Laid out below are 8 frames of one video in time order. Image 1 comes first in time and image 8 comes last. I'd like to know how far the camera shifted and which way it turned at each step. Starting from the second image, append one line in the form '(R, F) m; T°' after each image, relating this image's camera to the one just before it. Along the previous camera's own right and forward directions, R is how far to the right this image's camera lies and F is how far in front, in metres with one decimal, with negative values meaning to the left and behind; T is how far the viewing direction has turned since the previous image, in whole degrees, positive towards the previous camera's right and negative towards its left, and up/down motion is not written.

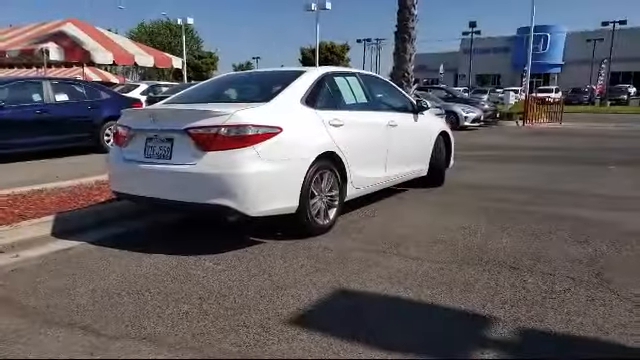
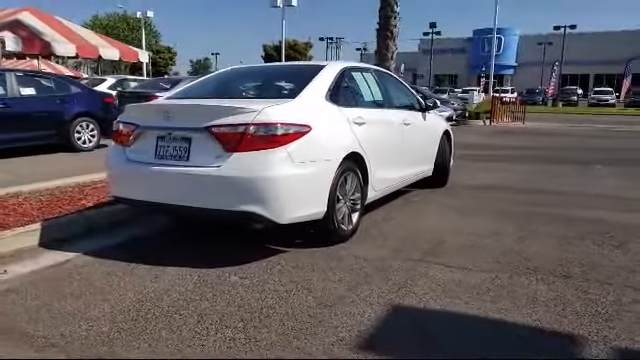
(-0.7, +0.4) m; +5°
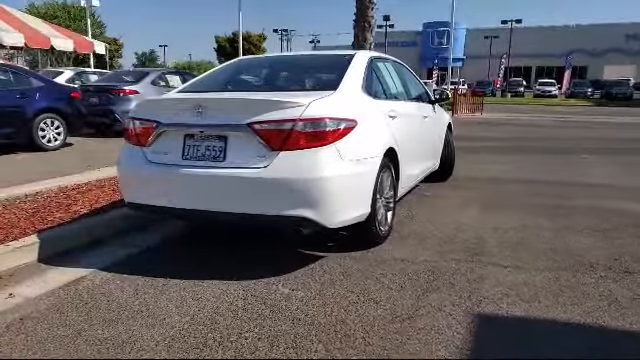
(-0.8, +0.4) m; +6°
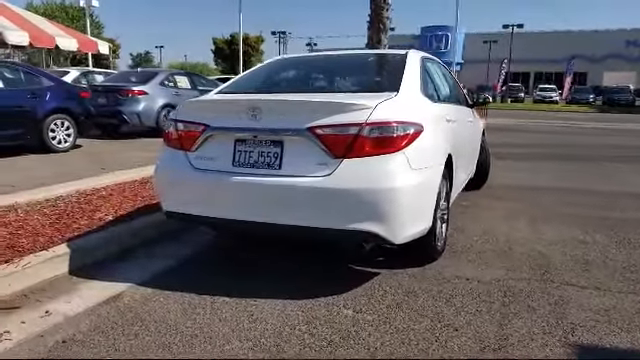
(-0.5, +0.3) m; +1°
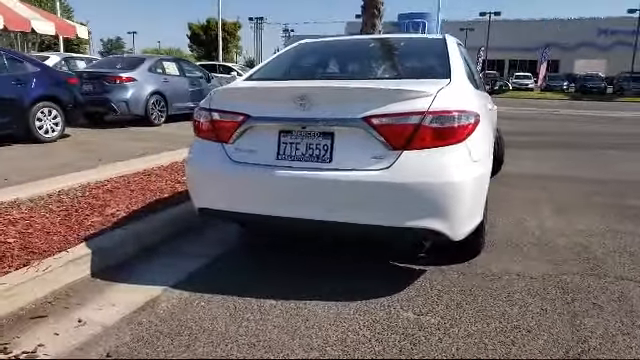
(-0.5, +0.3) m; +3°
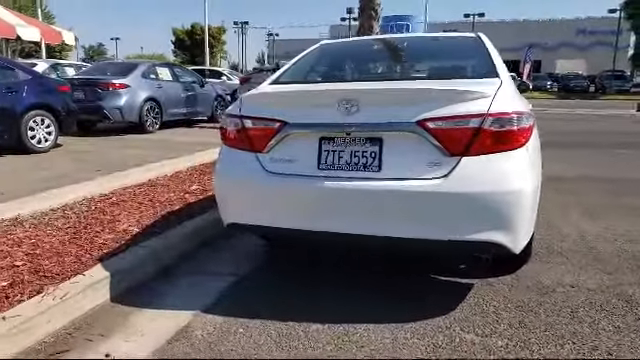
(-0.4, +0.3) m; +2°
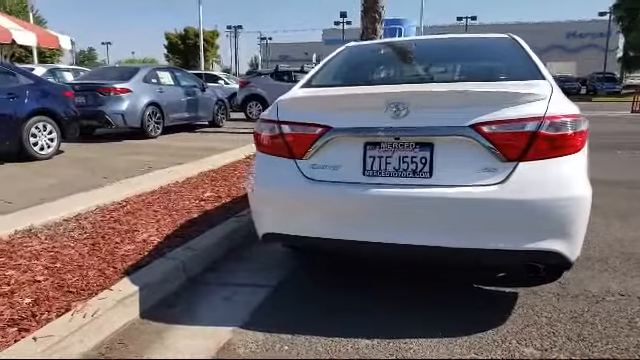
(-0.3, +0.2) m; +1°
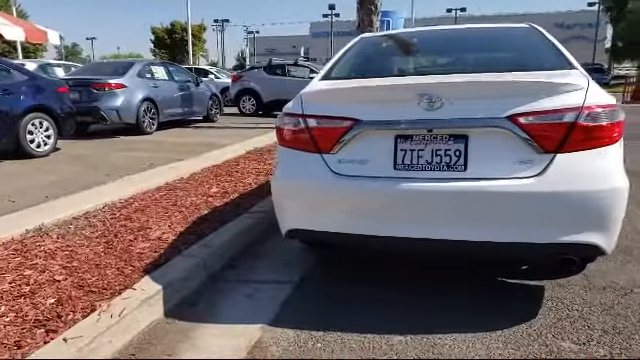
(-0.2, +0.1) m; +1°
